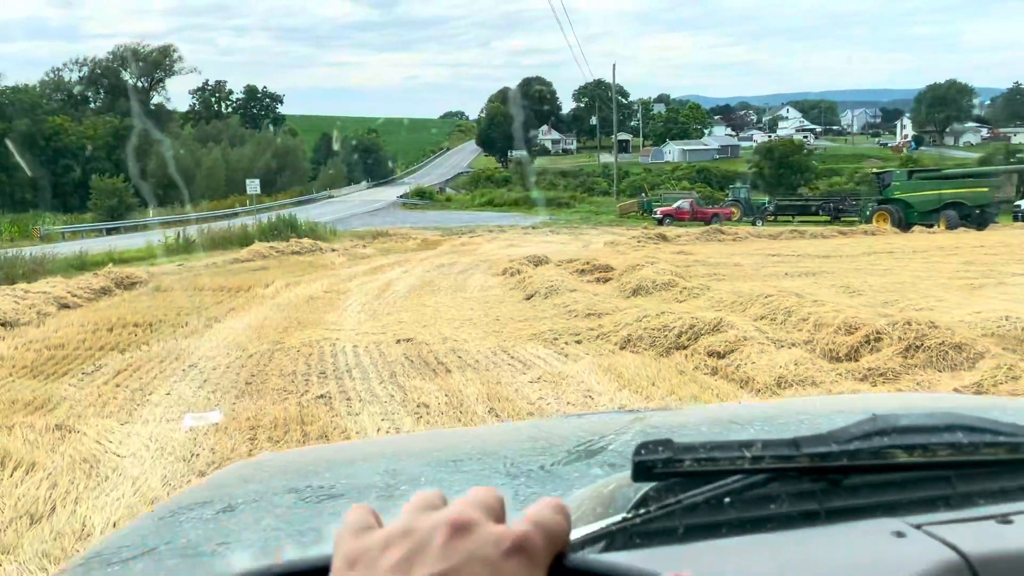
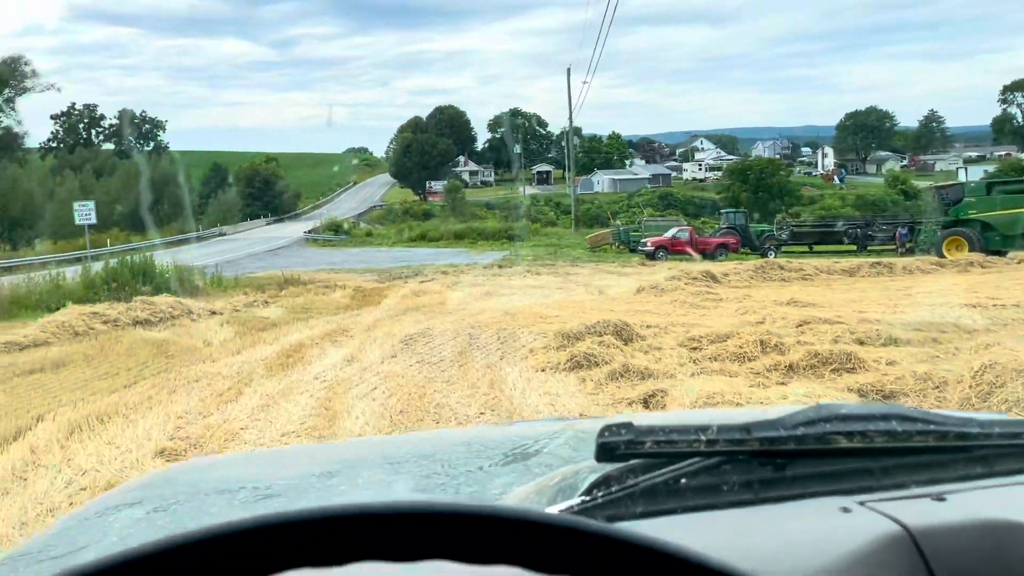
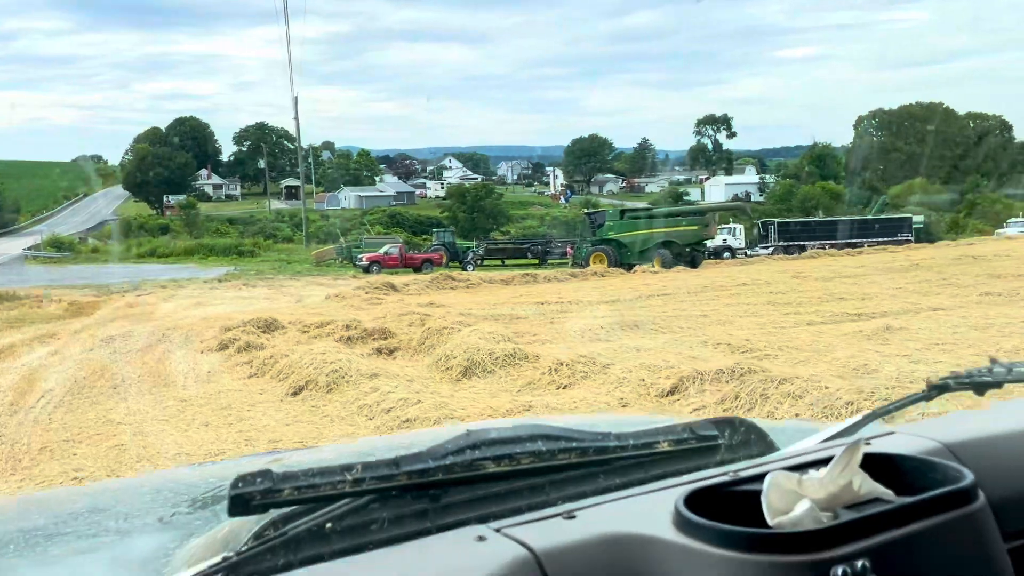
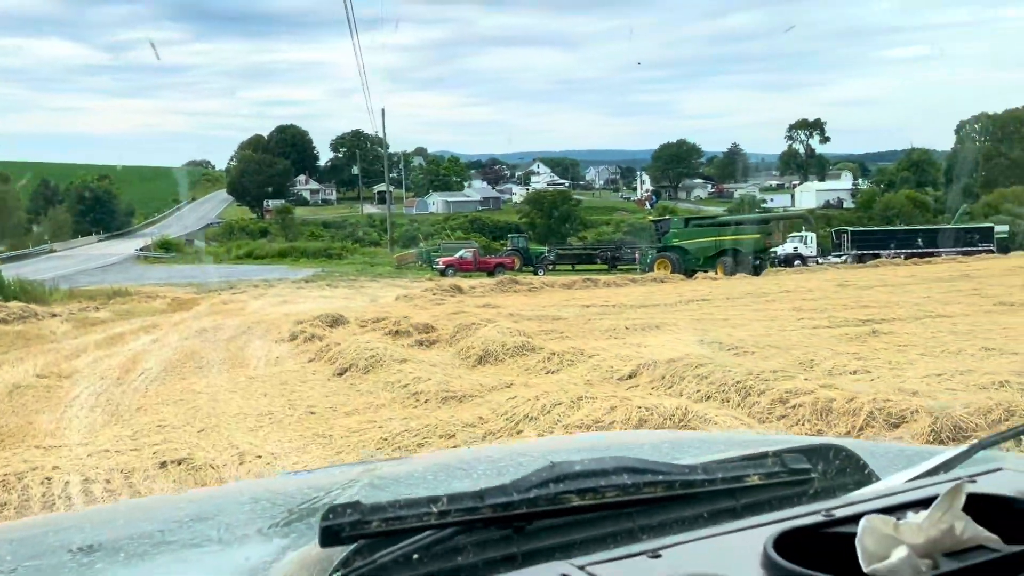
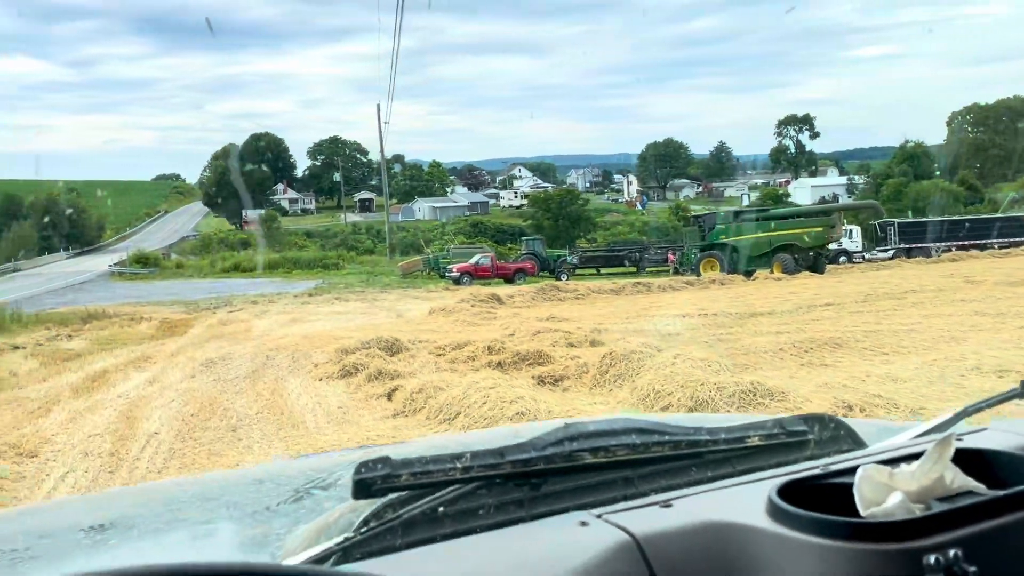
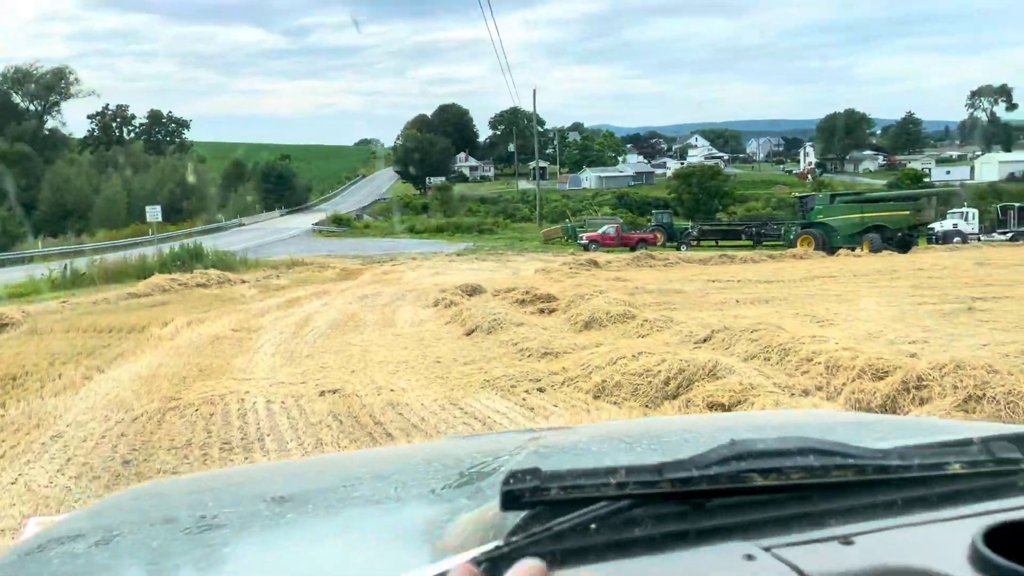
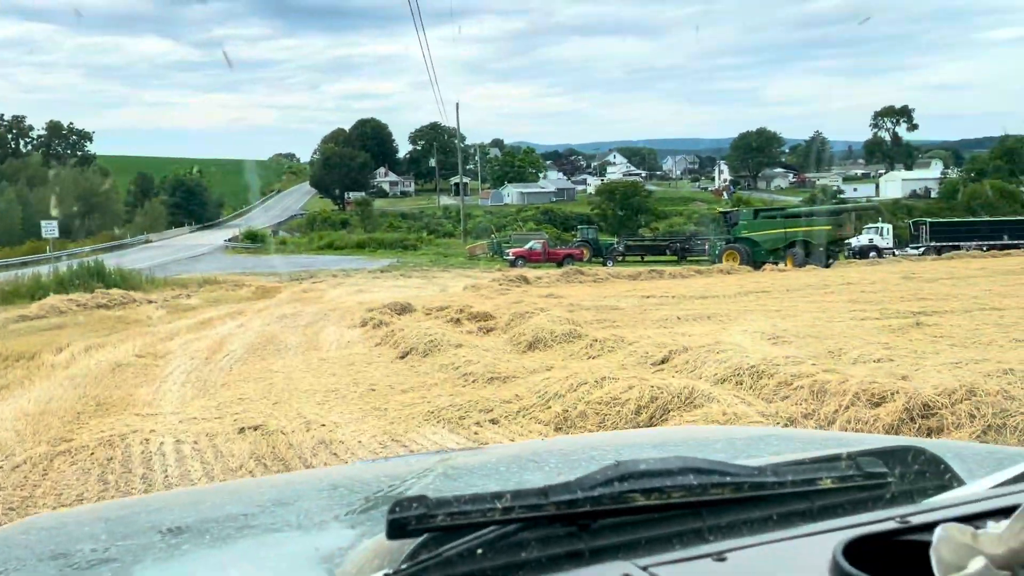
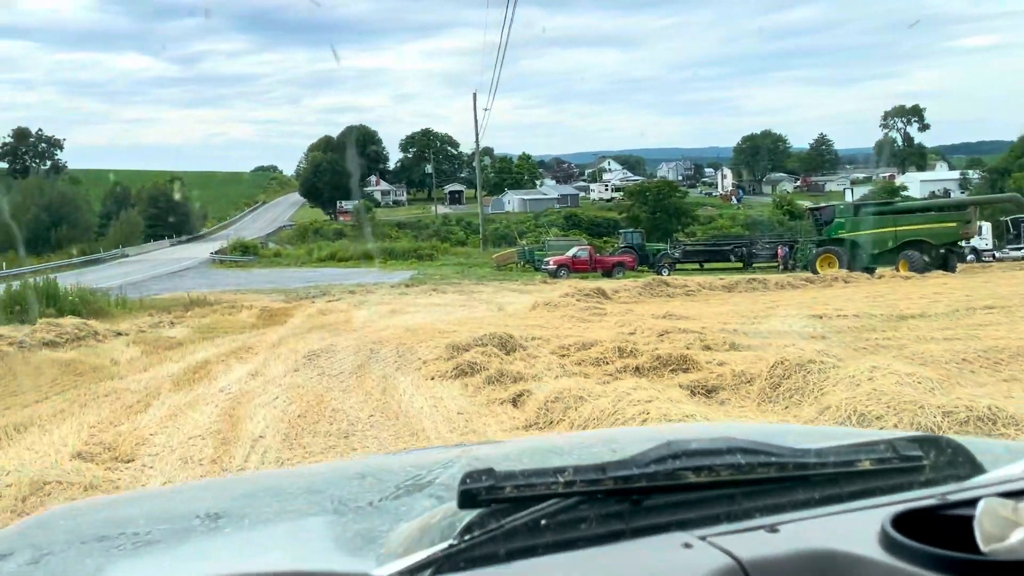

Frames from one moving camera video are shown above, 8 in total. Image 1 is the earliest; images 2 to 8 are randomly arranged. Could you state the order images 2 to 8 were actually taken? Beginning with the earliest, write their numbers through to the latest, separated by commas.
6, 7, 4, 3, 5, 8, 2
